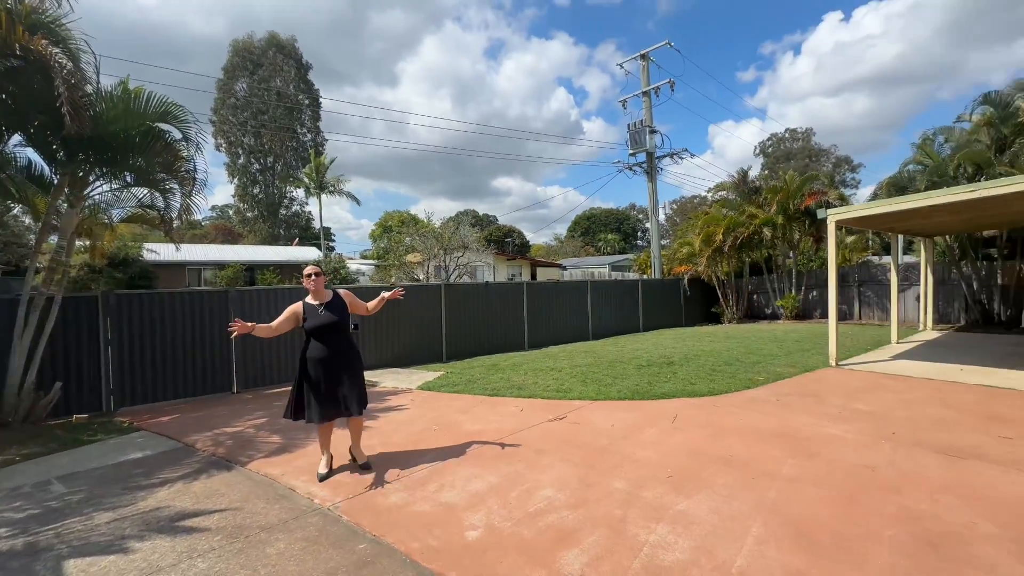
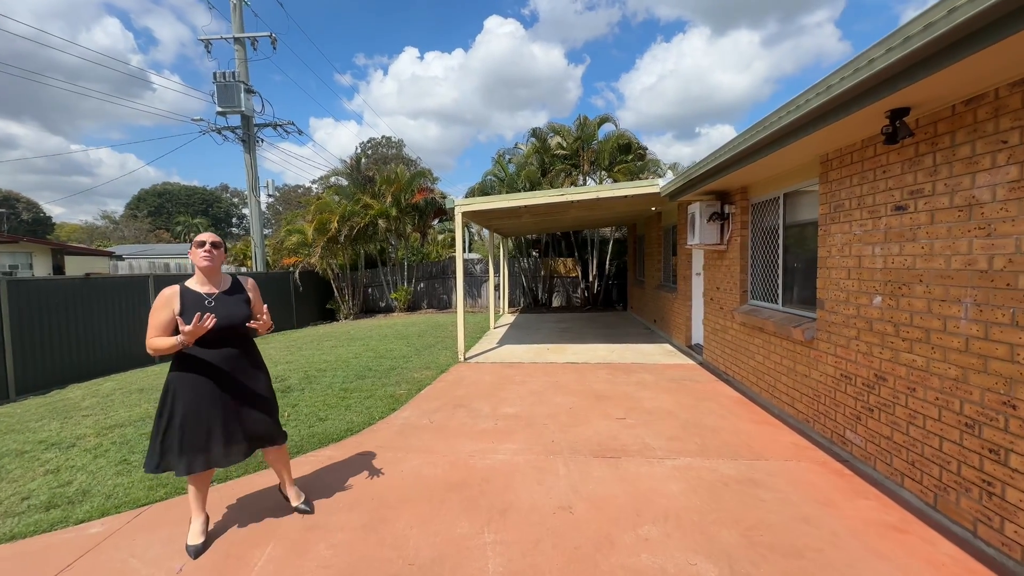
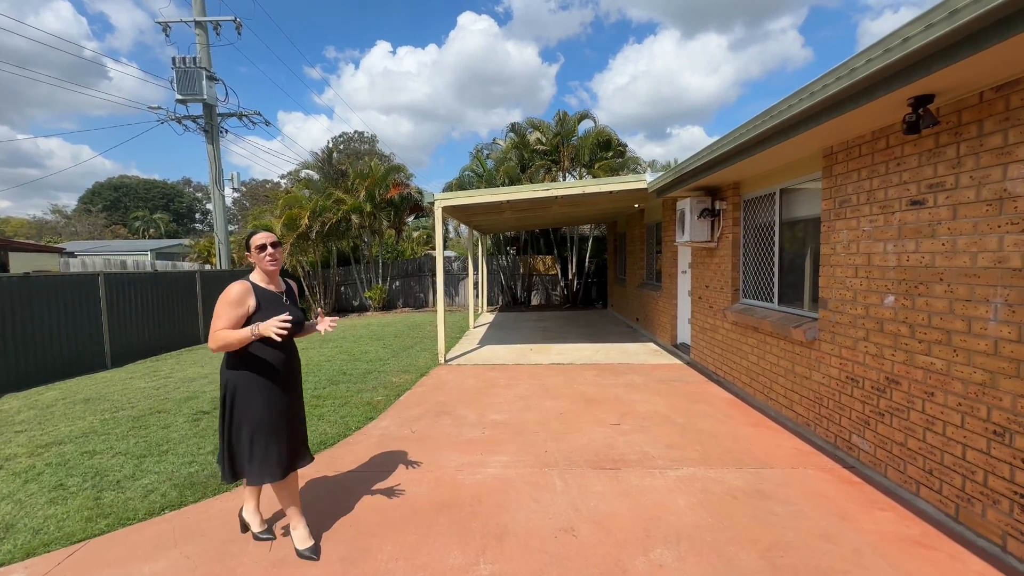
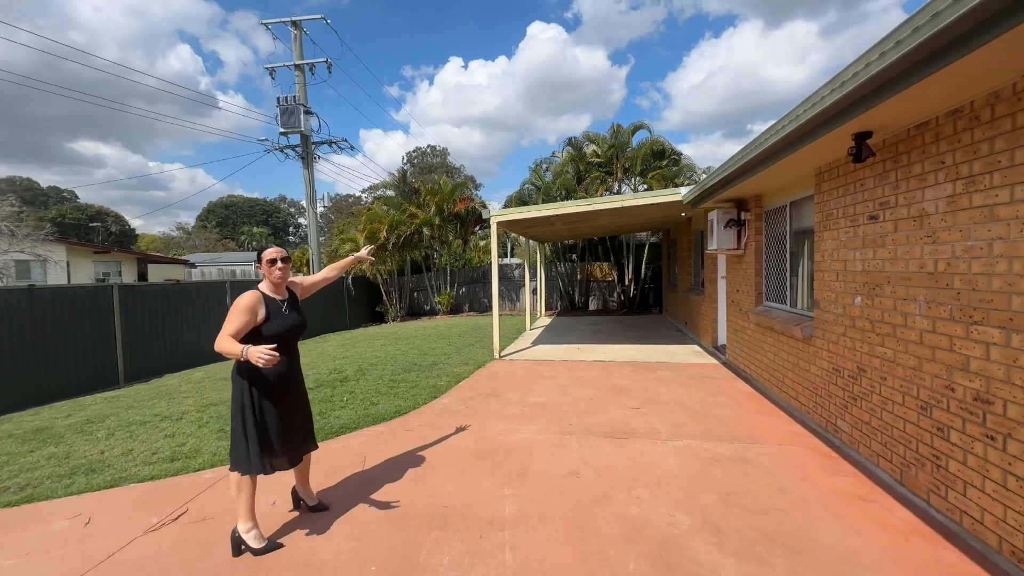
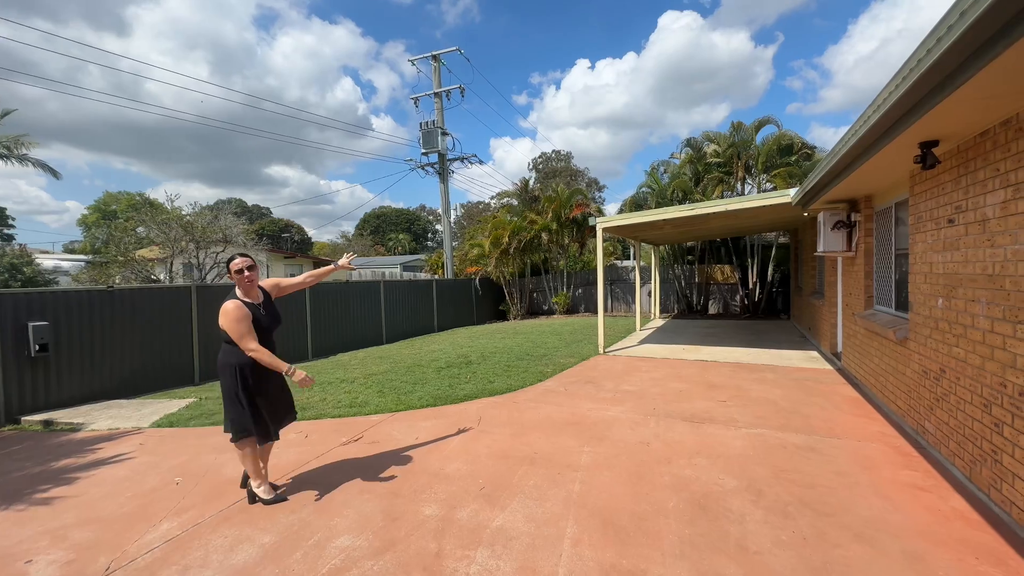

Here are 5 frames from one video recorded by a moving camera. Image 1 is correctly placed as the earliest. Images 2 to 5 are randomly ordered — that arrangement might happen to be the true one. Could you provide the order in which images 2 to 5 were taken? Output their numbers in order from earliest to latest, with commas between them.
5, 4, 2, 3
